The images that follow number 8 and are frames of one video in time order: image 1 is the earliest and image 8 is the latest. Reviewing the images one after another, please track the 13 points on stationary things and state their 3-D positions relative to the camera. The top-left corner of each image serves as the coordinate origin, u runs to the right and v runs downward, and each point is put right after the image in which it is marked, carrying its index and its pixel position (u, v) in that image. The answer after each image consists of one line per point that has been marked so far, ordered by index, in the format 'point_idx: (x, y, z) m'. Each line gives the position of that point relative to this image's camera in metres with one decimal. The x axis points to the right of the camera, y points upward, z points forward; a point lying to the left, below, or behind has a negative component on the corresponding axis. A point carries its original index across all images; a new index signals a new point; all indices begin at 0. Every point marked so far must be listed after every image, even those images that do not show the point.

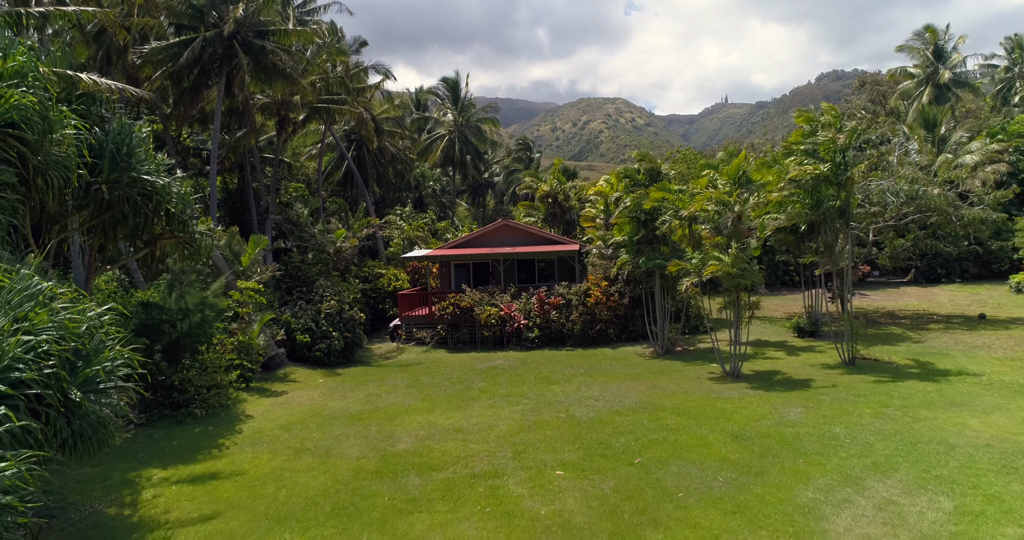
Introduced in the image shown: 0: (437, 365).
0: (-1.8, -2.3, +12.7) m
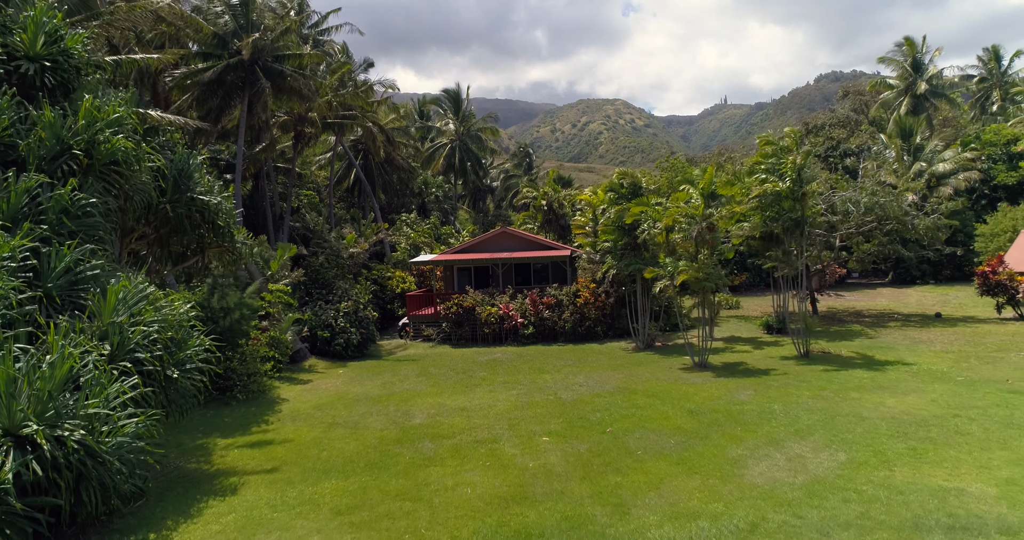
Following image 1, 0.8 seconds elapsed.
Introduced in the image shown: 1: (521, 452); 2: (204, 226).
0: (-1.9, -2.4, +14.3) m
1: (+0.1, -2.6, +7.5) m
2: (-5.7, +0.8, +9.6) m
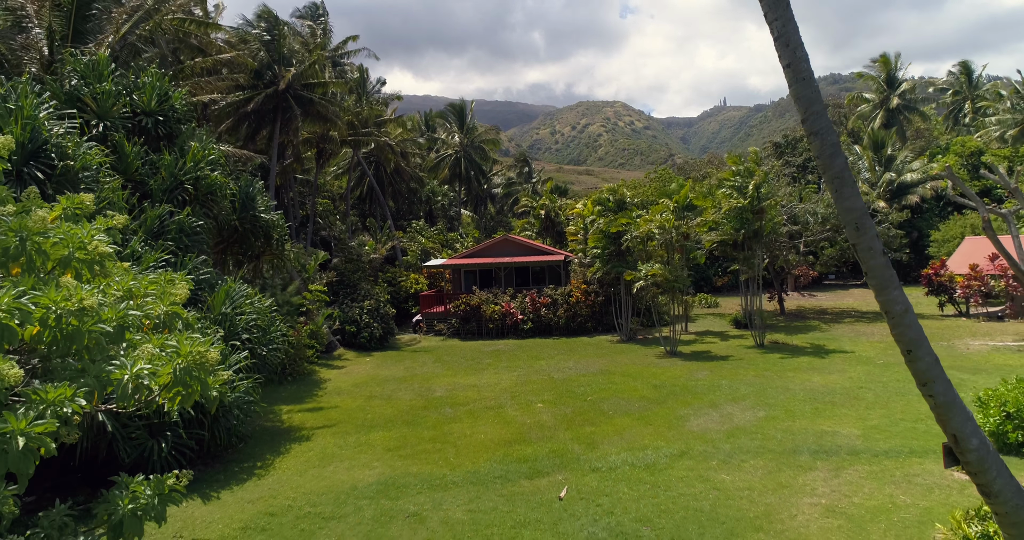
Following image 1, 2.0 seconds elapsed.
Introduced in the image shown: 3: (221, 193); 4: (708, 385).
0: (-1.9, -2.5, +16.6) m
1: (+0.2, -2.7, +9.8) m
2: (-5.7, +0.7, +11.9) m
3: (-5.5, +1.5, +9.9) m
4: (+4.2, -2.4, +11.2) m
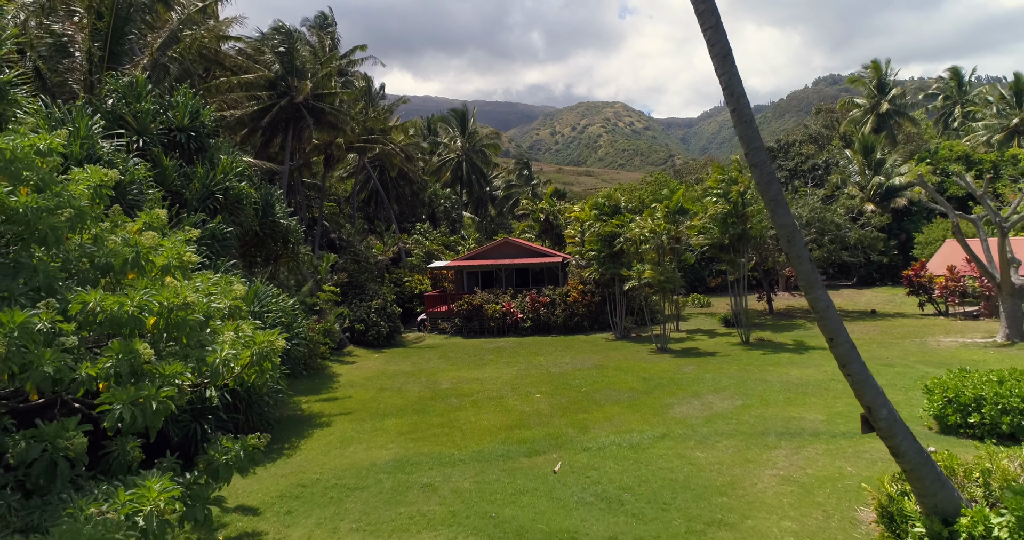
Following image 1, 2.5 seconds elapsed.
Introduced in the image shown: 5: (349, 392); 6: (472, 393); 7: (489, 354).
0: (-1.9, -2.6, +17.5) m
1: (+0.2, -2.7, +10.7) m
2: (-5.7, +0.7, +12.9) m
3: (-5.5, +1.4, +10.9) m
4: (+4.2, -2.5, +12.1) m
5: (-3.8, -2.8, +12.2) m
6: (-0.9, -2.7, +11.6) m
7: (-0.7, -2.5, +15.9) m
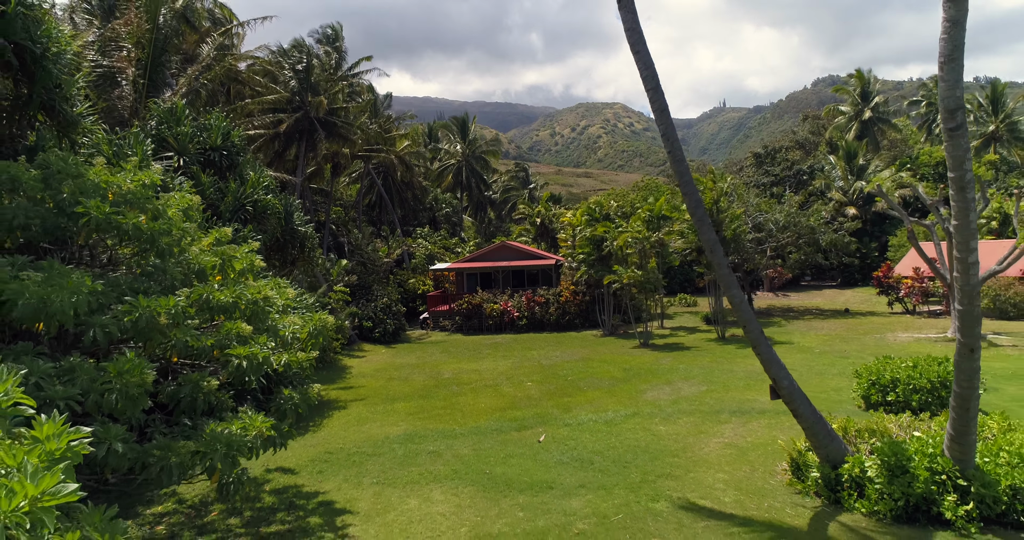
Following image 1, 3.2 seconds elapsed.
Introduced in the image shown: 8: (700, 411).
0: (-2.0, -2.6, +19.0) m
1: (+0.1, -2.8, +12.2) m
2: (-5.8, +0.6, +14.3) m
3: (-5.7, +1.4, +12.3) m
4: (+4.1, -2.5, +13.5) m
5: (-3.9, -2.9, +13.7) m
6: (-1.0, -2.8, +13.1) m
7: (-0.8, -2.6, +17.3) m
8: (+3.5, -2.7, +9.9) m
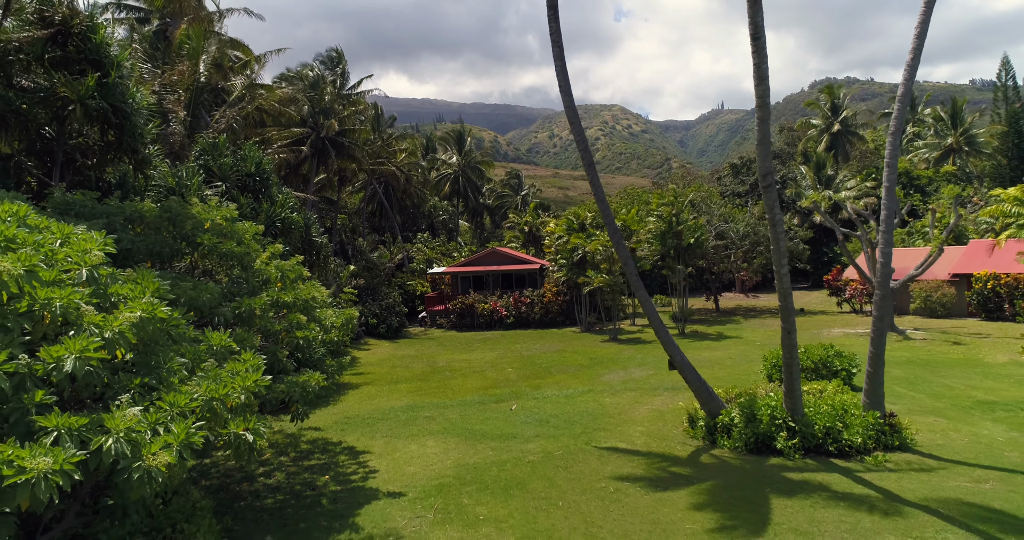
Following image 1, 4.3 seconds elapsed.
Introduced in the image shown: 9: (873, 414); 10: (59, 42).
0: (-2.5, -2.8, +21.5) m
1: (-0.4, -2.9, +14.7) m
2: (-6.3, +0.5, +16.8) m
3: (-6.2, +1.2, +14.9) m
4: (+3.6, -2.7, +16.1) m
5: (-4.4, -3.0, +16.2) m
6: (-1.5, -2.9, +15.6) m
7: (-1.3, -2.8, +19.9) m
8: (+3.1, -2.8, +12.4) m
9: (+5.7, -2.3, +8.2) m
10: (-9.0, +4.5, +10.4) m
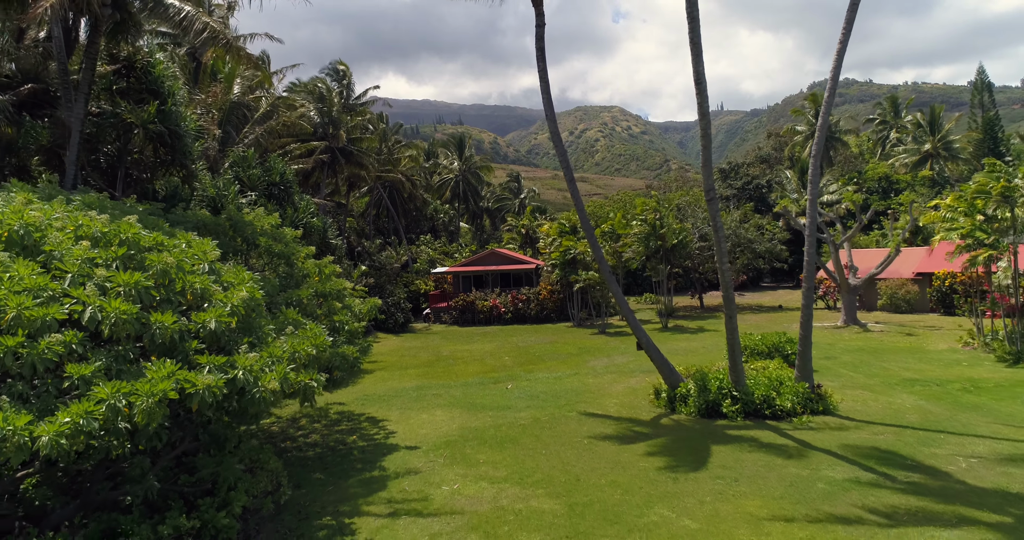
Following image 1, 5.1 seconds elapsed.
0: (-2.6, -2.8, +23.3) m
1: (-0.5, -2.9, +16.5) m
2: (-6.4, +0.5, +18.6) m
3: (-6.3, +1.3, +16.7) m
4: (+3.5, -2.6, +17.9) m
5: (-4.5, -3.0, +18.0) m
6: (-1.6, -2.9, +17.4) m
7: (-1.4, -2.7, +21.7) m
8: (+2.9, -2.7, +14.2) m
9: (+5.6, -2.2, +10.1) m
10: (-9.1, +4.6, +12.2) m
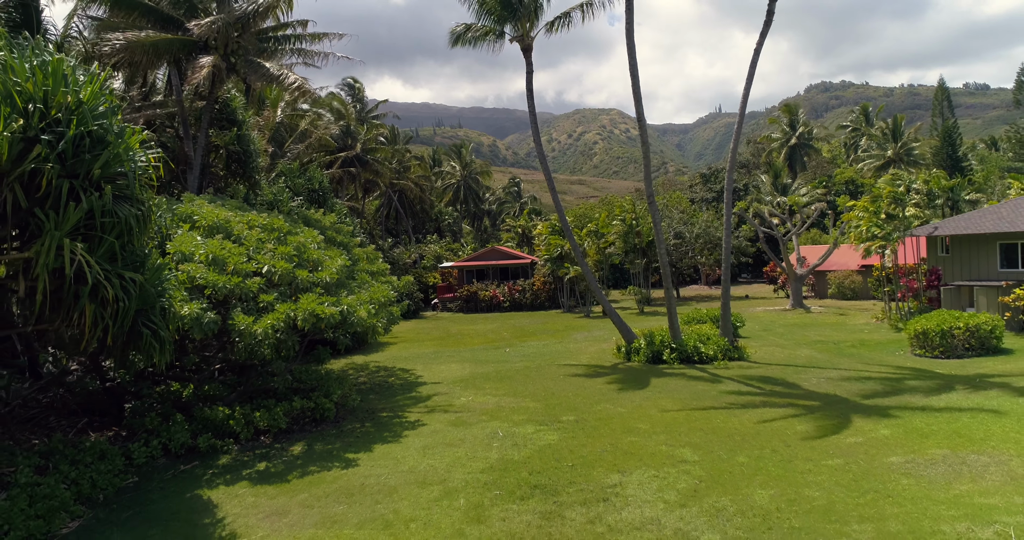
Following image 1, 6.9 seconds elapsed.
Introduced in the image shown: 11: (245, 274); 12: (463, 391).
0: (-2.7, -2.4, +26.8) m
1: (-0.6, -2.5, +20.0) m
2: (-6.5, +0.8, +22.2) m
3: (-6.4, +1.6, +20.2) m
4: (+3.4, -2.3, +21.4) m
5: (-4.6, -2.7, +21.5) m
6: (-1.7, -2.5, +20.9) m
7: (-1.5, -2.4, +25.2) m
8: (+2.9, -2.4, +17.7) m
9: (+5.5, -1.8, +13.6) m
10: (-9.2, +4.9, +15.8) m
11: (-4.0, -0.1, +7.9) m
12: (-1.1, -2.7, +11.8) m
